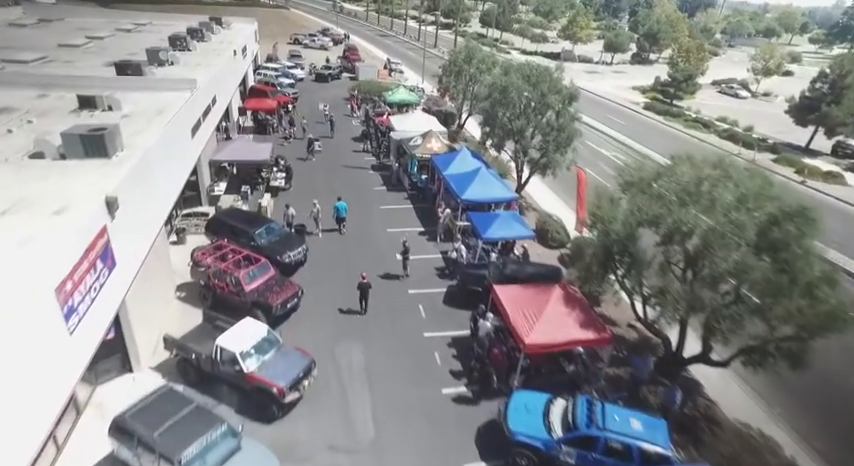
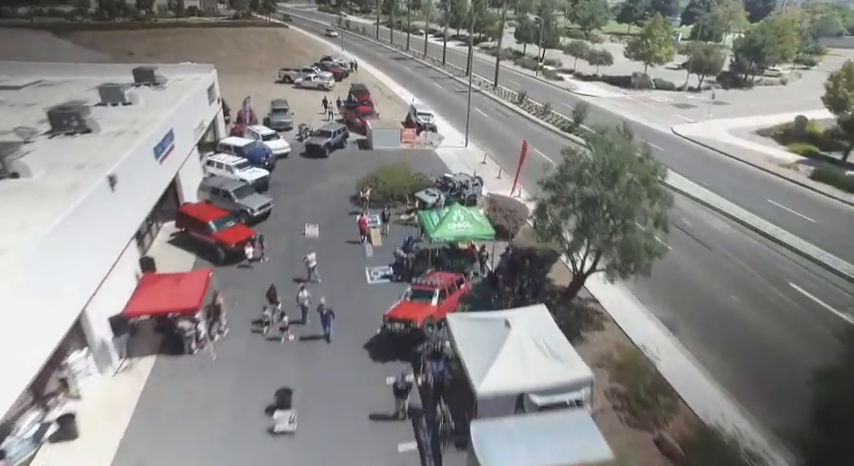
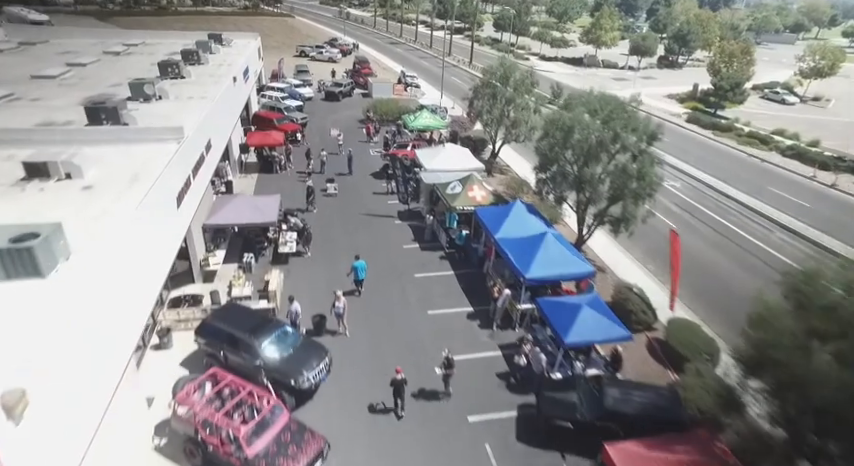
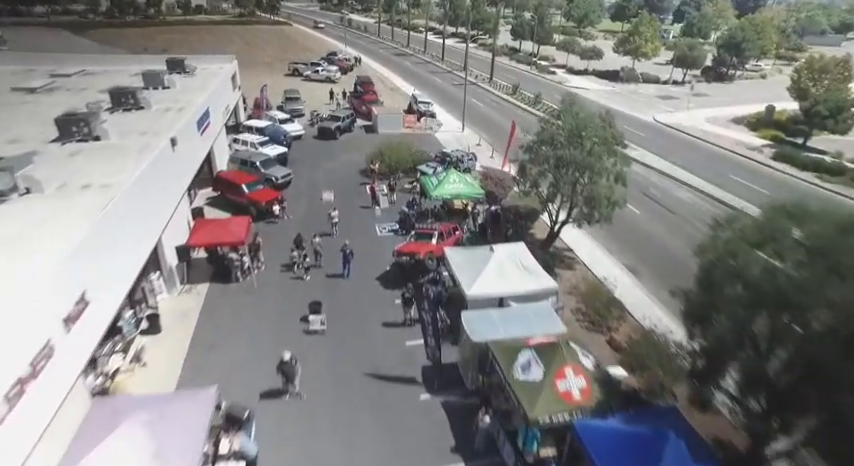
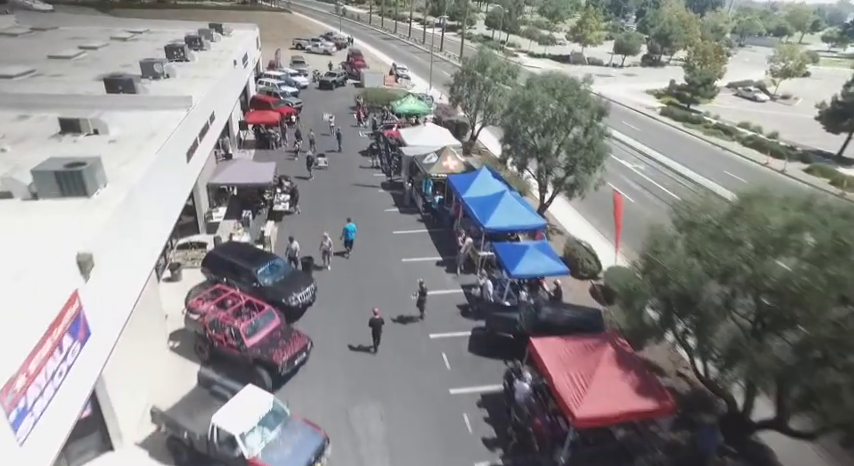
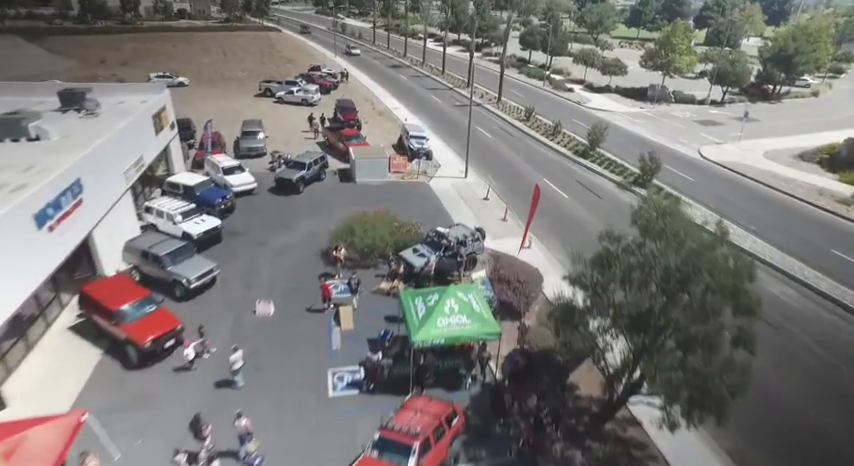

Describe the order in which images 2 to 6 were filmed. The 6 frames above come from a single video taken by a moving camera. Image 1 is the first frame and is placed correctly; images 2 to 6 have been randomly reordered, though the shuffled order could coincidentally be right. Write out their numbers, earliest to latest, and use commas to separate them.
5, 3, 4, 2, 6
